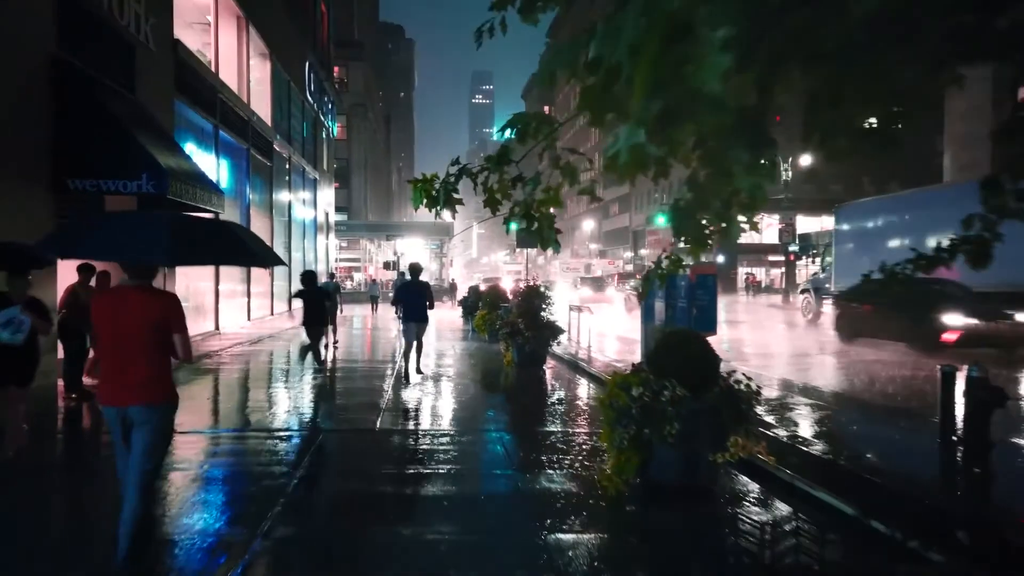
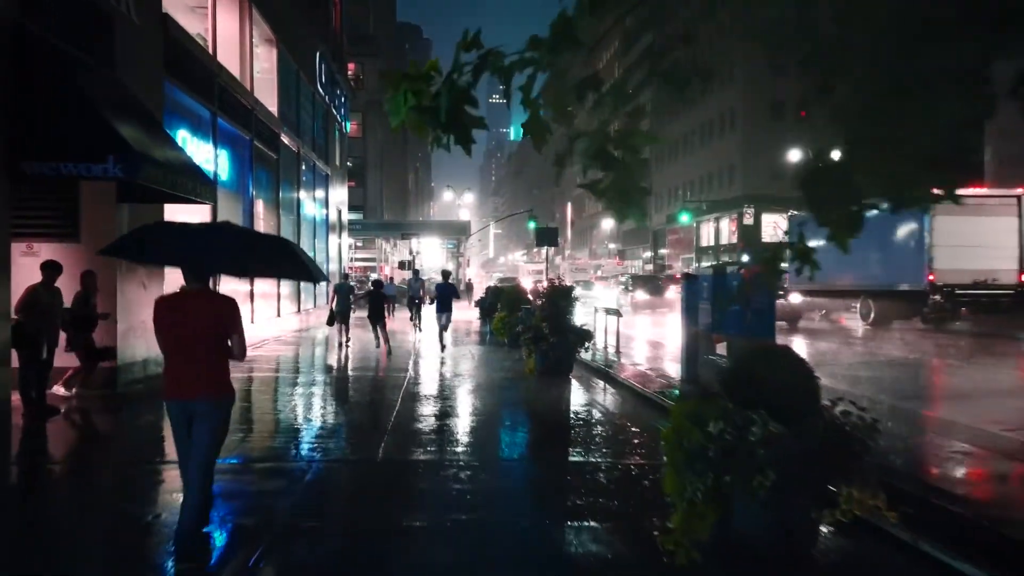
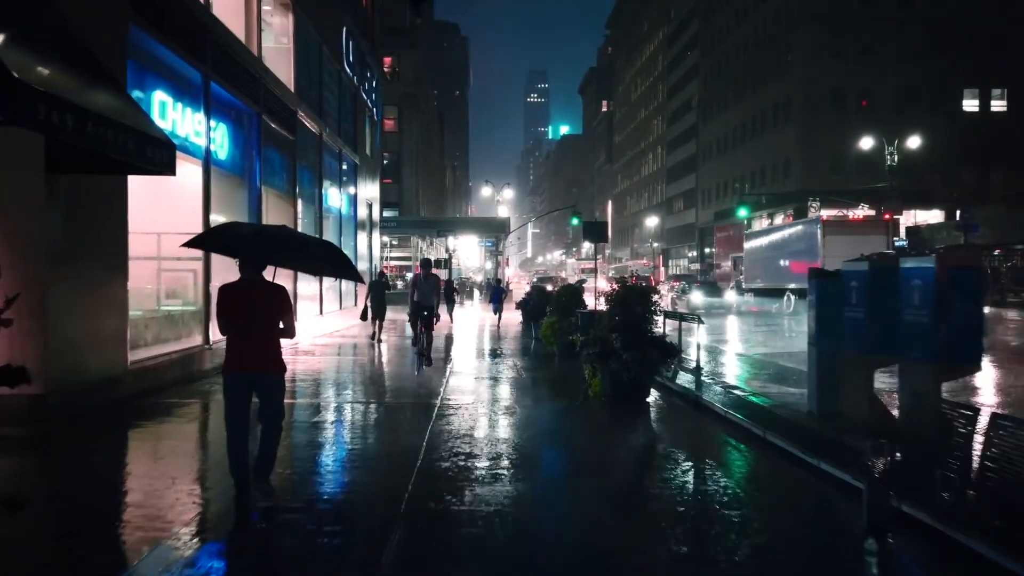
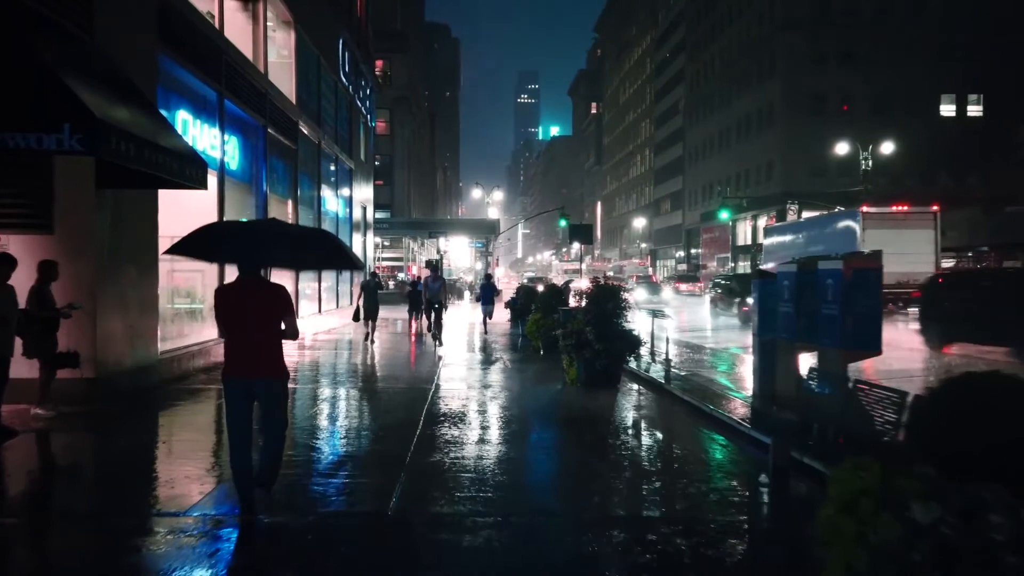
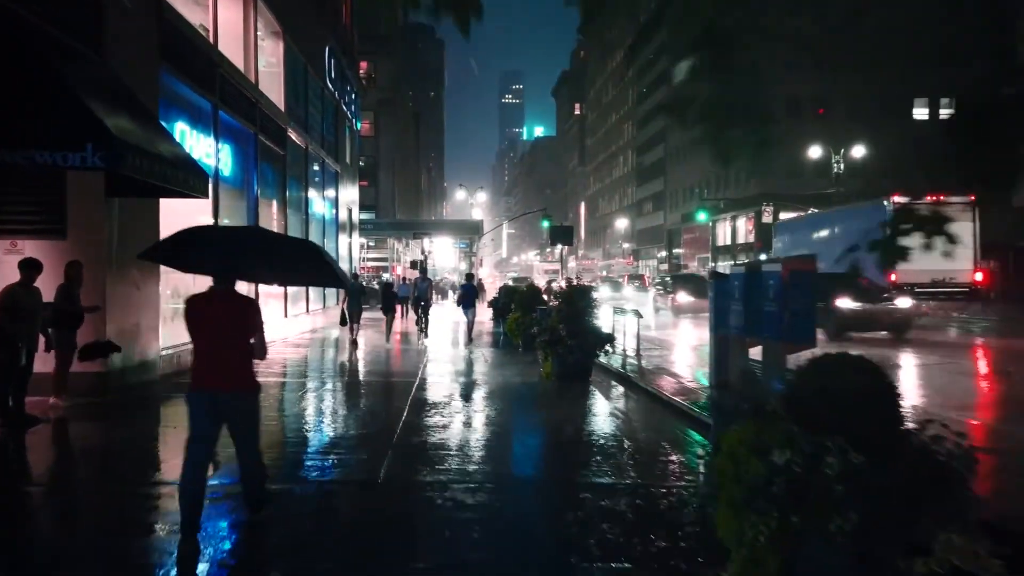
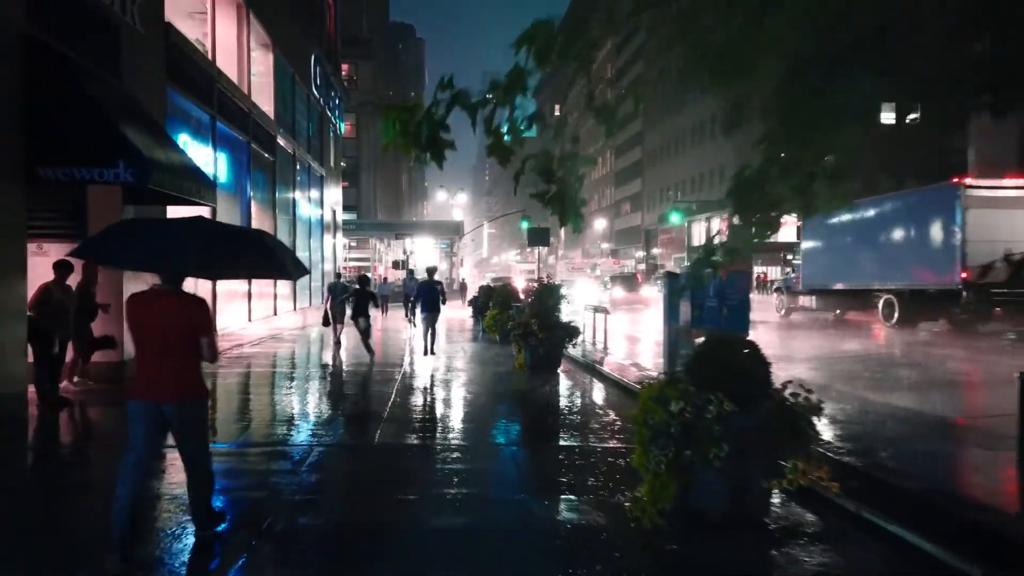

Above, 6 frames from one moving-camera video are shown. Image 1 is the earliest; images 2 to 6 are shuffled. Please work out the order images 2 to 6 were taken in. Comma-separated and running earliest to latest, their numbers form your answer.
6, 2, 5, 4, 3
